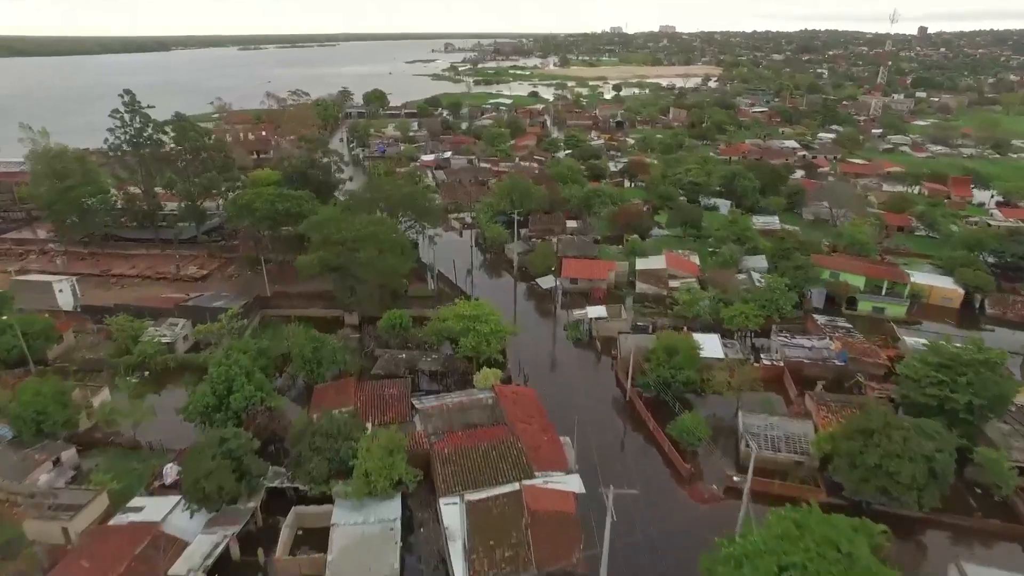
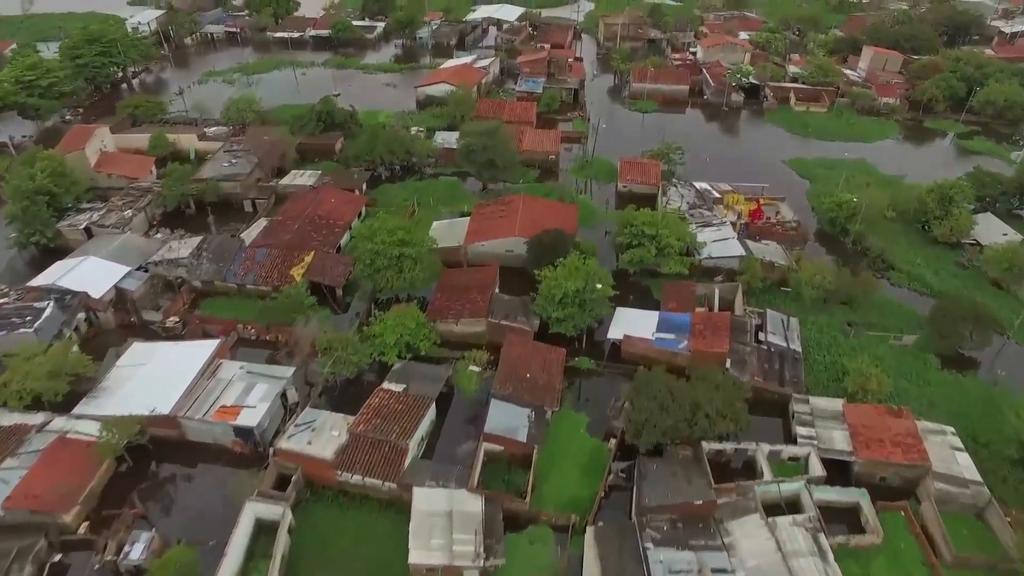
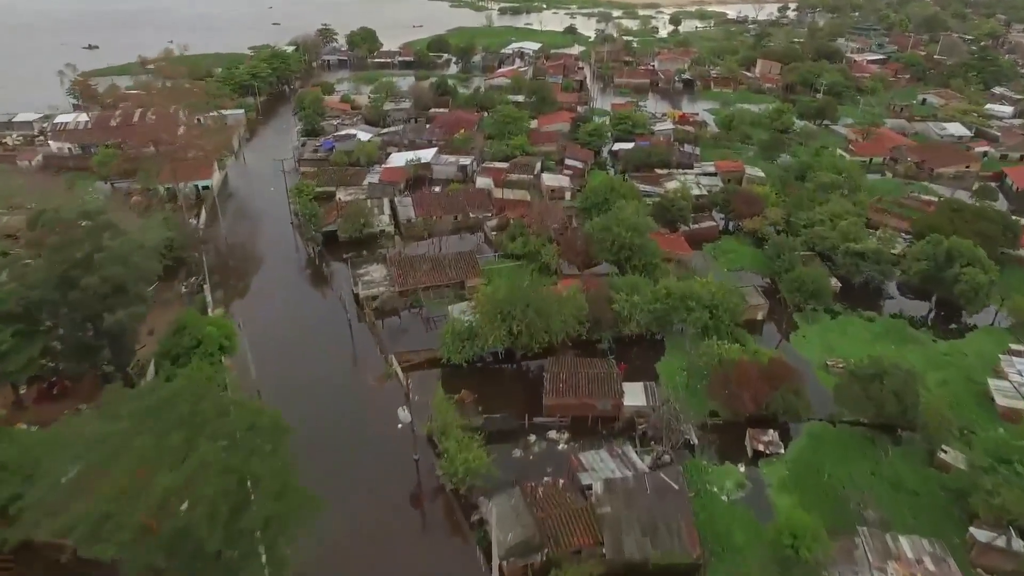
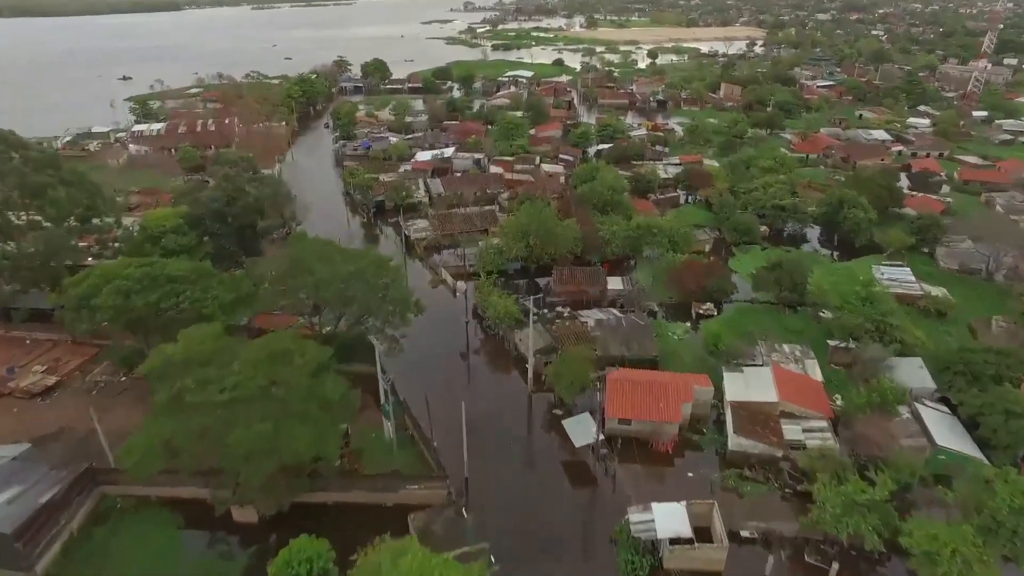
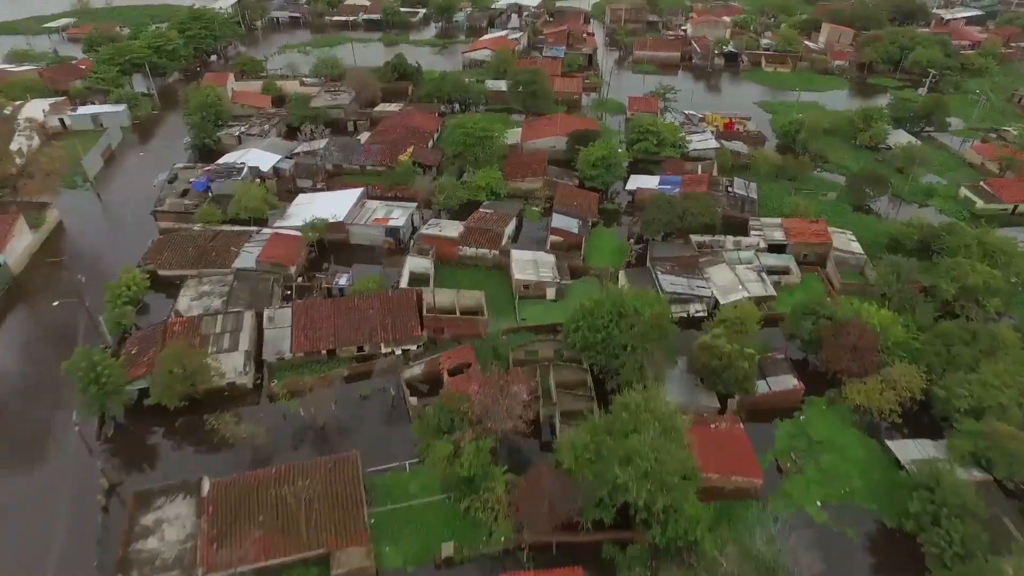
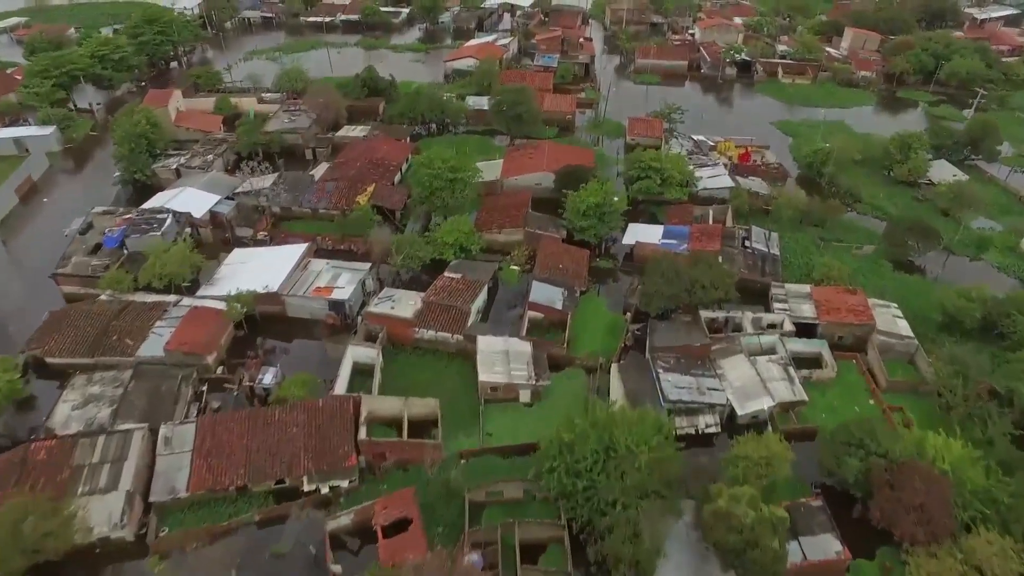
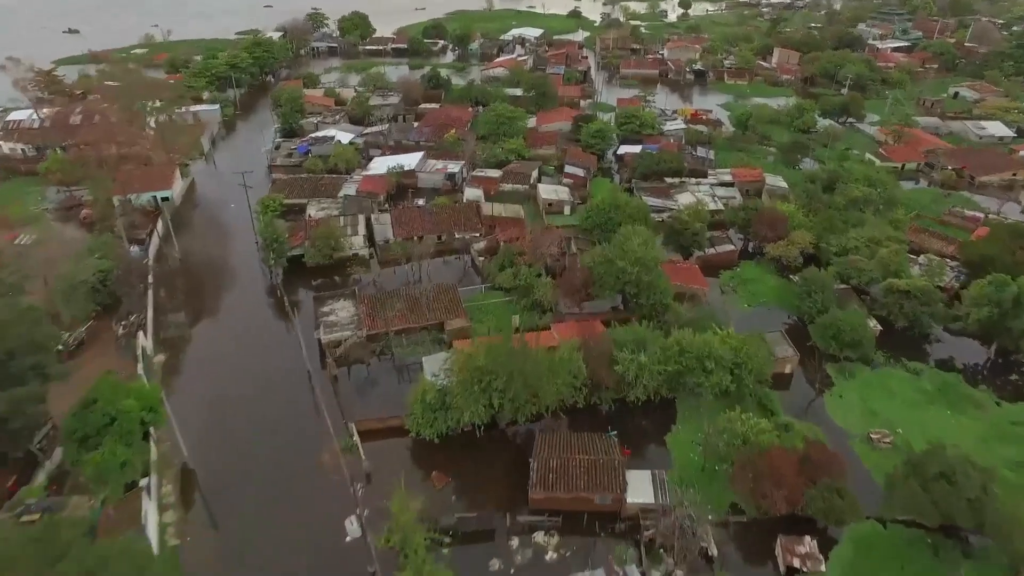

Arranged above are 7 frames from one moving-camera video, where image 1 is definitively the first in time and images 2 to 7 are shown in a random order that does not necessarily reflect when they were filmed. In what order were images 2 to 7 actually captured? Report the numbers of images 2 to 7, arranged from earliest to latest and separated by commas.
4, 3, 7, 5, 6, 2
